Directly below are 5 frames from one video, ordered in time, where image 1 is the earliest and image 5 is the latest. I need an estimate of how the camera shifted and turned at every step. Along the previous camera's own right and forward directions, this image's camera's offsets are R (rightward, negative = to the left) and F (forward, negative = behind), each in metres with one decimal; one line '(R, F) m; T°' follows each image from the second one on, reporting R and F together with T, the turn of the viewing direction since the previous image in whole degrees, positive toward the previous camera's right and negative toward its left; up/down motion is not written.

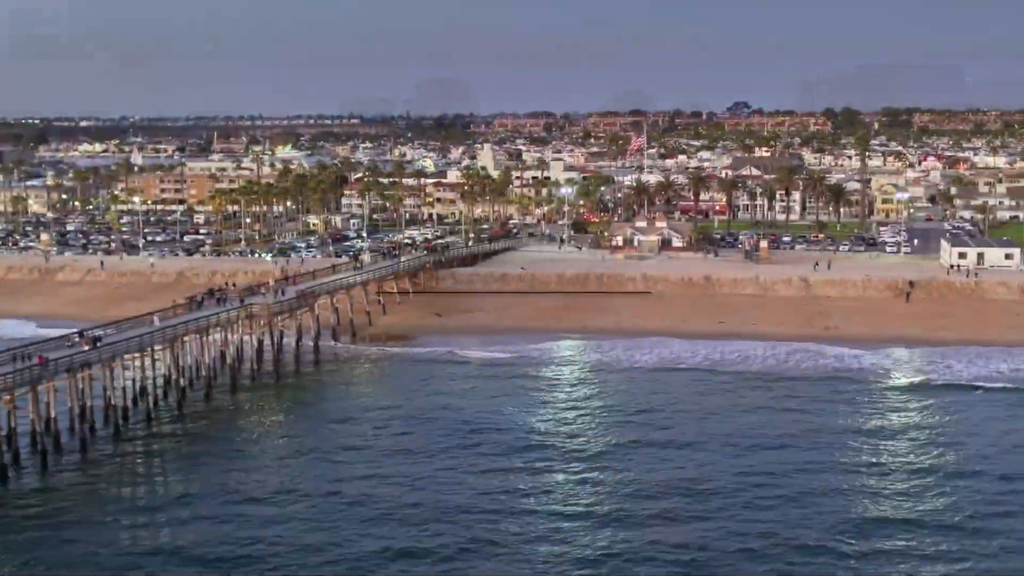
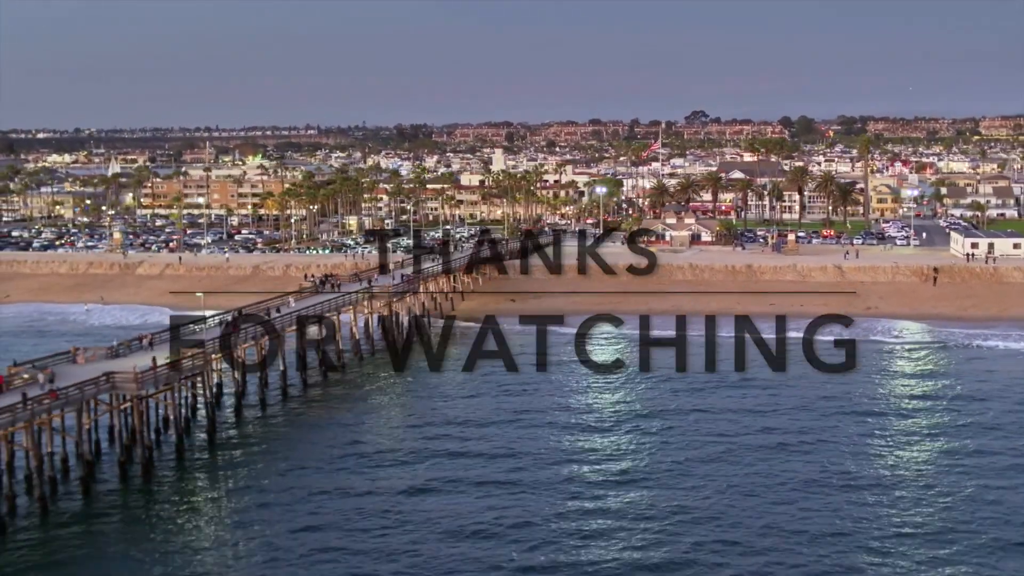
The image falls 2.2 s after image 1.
(-3.1, -5.9) m; +1°
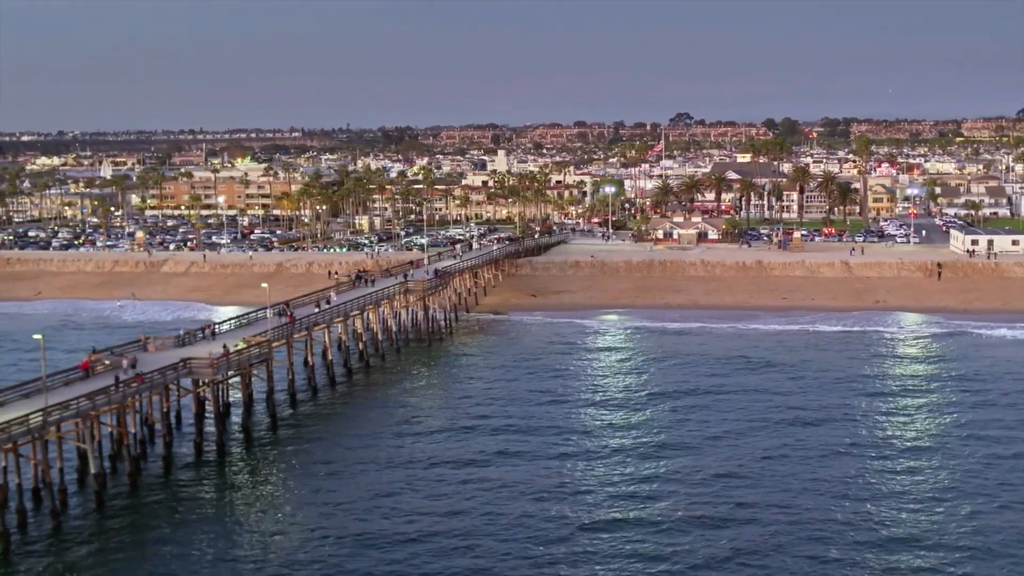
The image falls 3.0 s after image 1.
(-1.1, -2.4) m; 0°
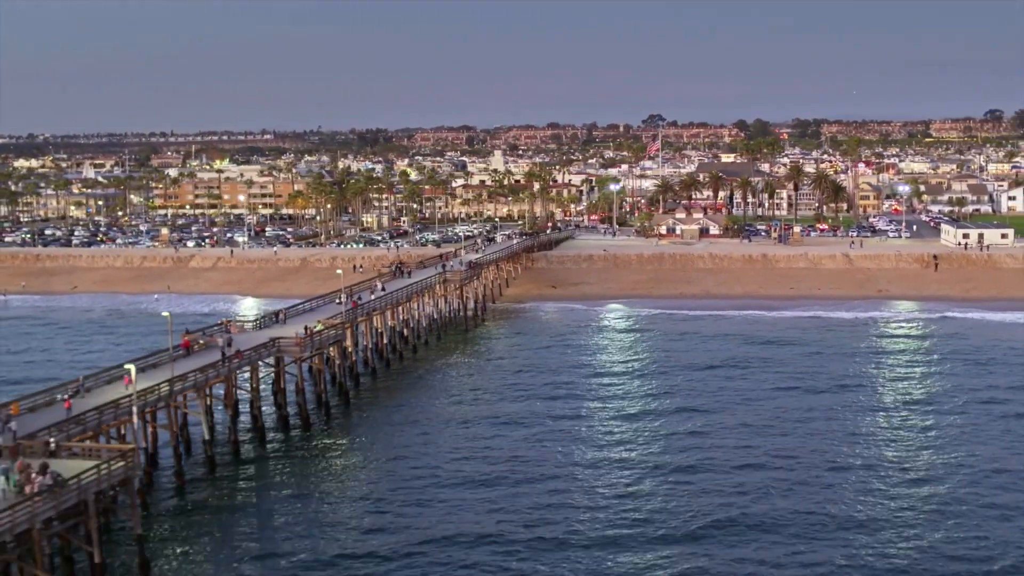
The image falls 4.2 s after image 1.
(-1.6, -3.7) m; +1°
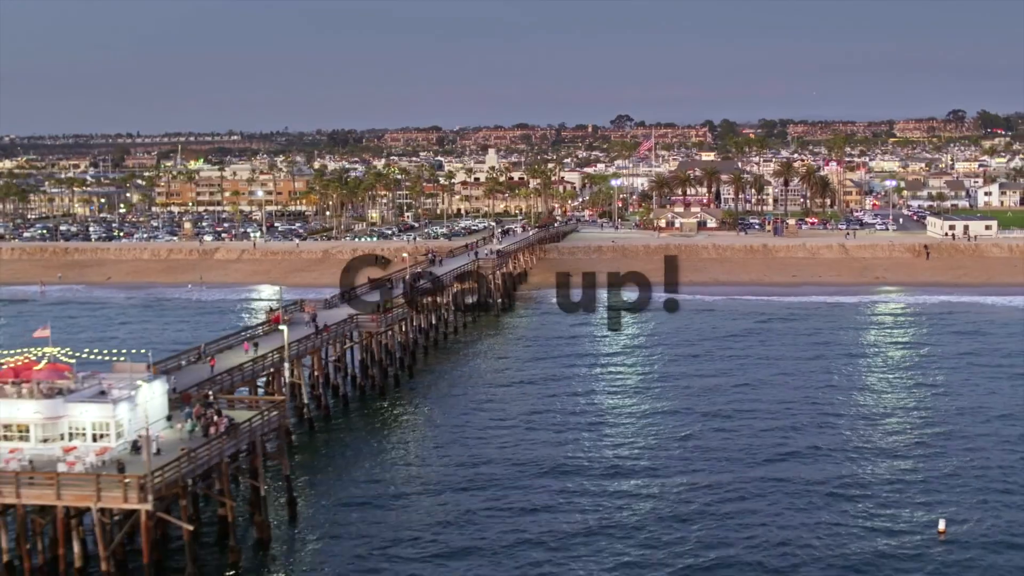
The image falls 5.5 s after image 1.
(-1.8, -4.4) m; +1°
